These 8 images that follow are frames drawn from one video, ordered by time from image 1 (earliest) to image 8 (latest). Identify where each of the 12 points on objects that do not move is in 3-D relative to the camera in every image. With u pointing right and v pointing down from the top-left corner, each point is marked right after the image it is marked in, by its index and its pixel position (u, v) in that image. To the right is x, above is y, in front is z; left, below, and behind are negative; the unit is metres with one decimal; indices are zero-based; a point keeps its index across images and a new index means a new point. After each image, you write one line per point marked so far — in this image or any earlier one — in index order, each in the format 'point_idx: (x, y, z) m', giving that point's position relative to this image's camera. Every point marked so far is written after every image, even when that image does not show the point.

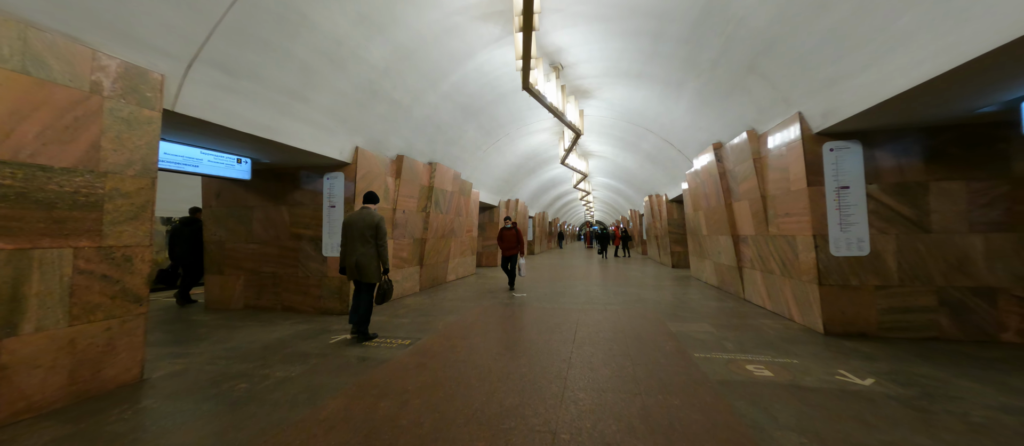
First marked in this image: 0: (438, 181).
0: (-1.8, +1.0, +7.3) m
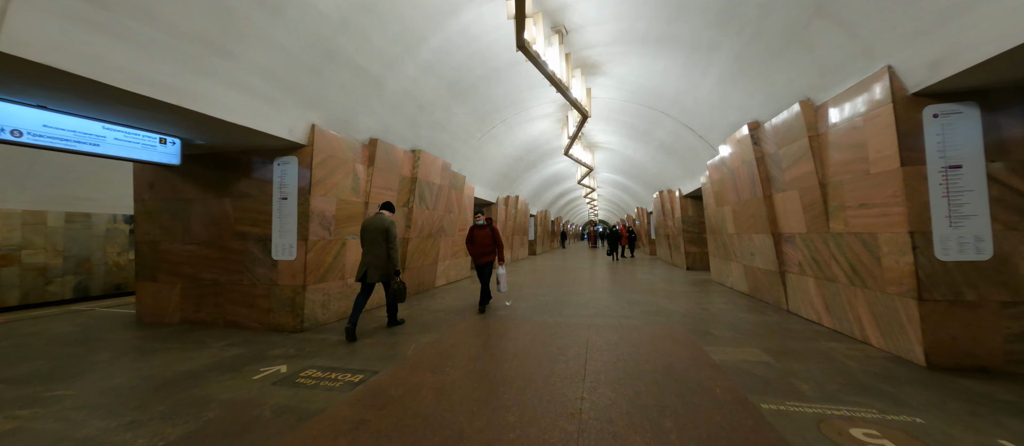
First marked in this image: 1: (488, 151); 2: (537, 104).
0: (-1.9, +1.1, +6.3) m
1: (-0.7, +2.1, +8.9) m
2: (+0.7, +3.0, +7.5) m
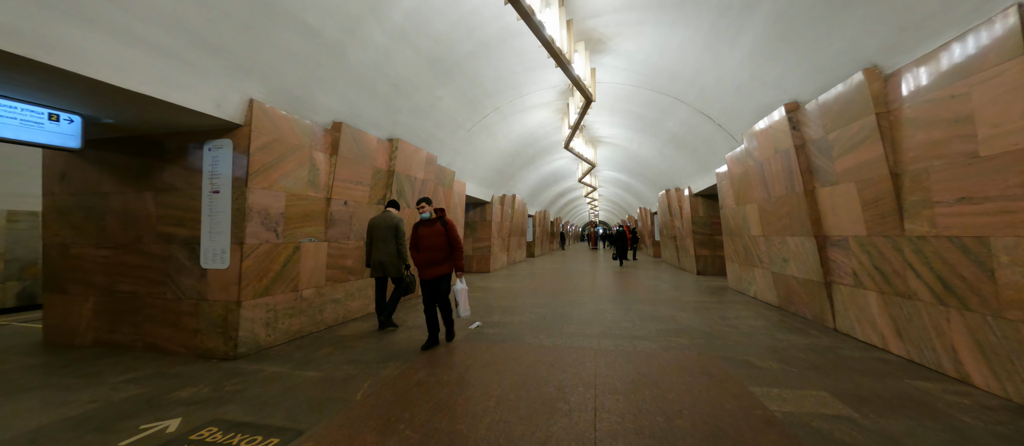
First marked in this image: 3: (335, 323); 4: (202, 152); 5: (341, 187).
0: (-2.0, +1.1, +5.5) m
1: (-0.8, +2.1, +8.0) m
2: (+0.5, +3.0, +6.7) m
3: (-2.7, -1.5, +4.5) m
4: (-3.6, +0.8, +3.4) m
5: (-2.6, +0.5, +4.4) m
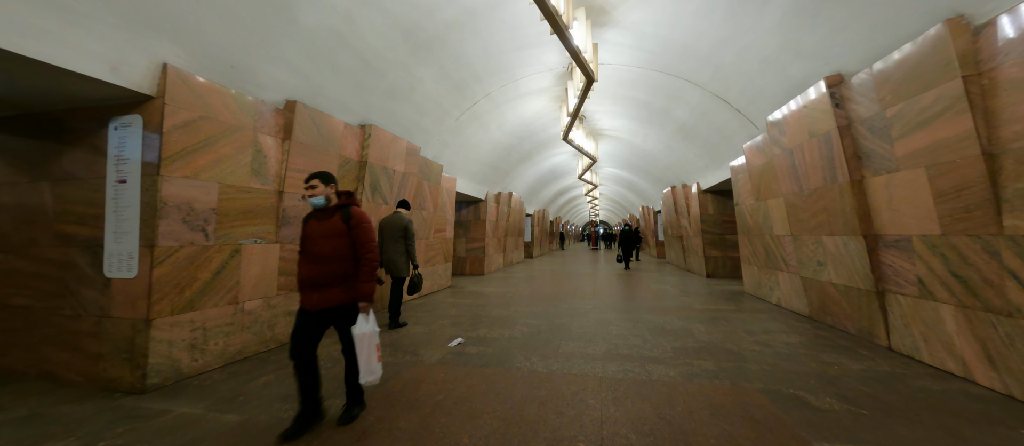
0: (-2.2, +1.1, +4.8) m
1: (-1.0, +2.1, +7.4) m
2: (+0.4, +3.0, +6.0) m
3: (-2.8, -1.5, +3.8) m
4: (-3.7, +0.8, +2.7) m
5: (-2.7, +0.6, +3.7) m
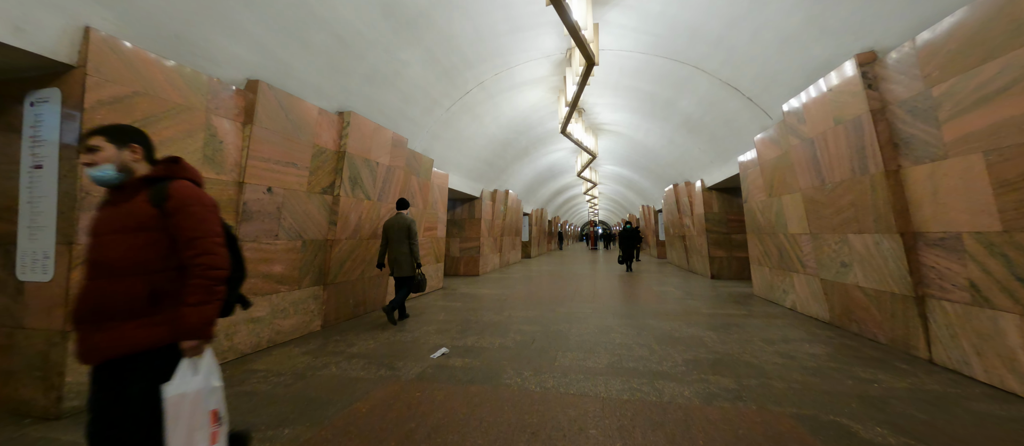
0: (-2.3, +1.1, +4.4) m
1: (-1.1, +2.2, +6.9) m
2: (+0.3, +3.1, +5.6) m
3: (-2.9, -1.4, +3.4) m
4: (-3.8, +0.9, +2.3) m
5: (-2.8, +0.6, +3.3) m
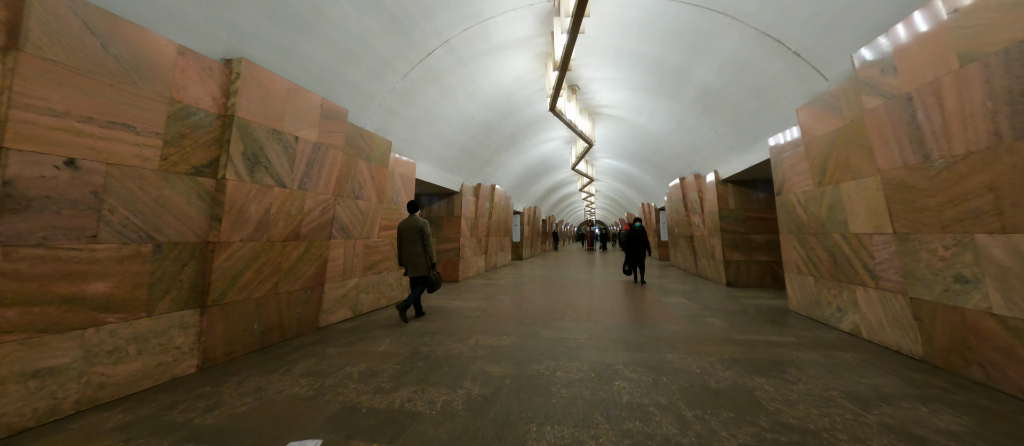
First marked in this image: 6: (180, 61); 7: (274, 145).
0: (-2.7, +1.2, +3.1) m
1: (-1.5, +2.2, +5.7) m
2: (-0.1, +3.1, +4.4) m
3: (-3.3, -1.4, +2.1) m
4: (-4.2, +0.9, +1.0) m
5: (-3.2, +0.7, +2.1) m
6: (-2.9, +1.4, +2.7) m
7: (-2.7, +0.9, +3.3) m
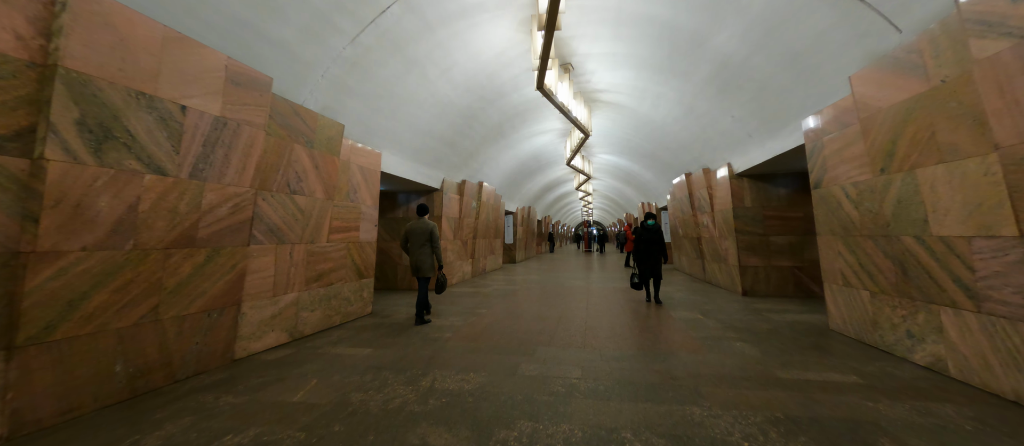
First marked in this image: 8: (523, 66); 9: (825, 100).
0: (-3.0, +1.2, +2.2) m
1: (-1.8, +2.2, +4.8) m
2: (-0.5, +3.1, +3.5) m
3: (-3.6, -1.4, +1.1) m
4: (-4.5, +0.9, +0.1) m
5: (-3.5, +0.7, +1.1) m
6: (-3.2, +1.4, +1.7) m
7: (-3.0, +0.9, +2.4) m
8: (+0.2, +3.0, +5.8) m
9: (+3.9, +1.5, +3.7) m
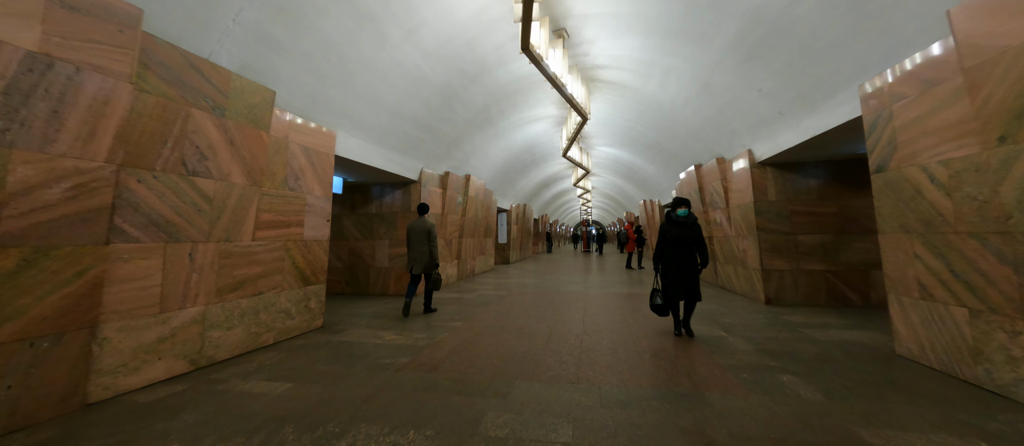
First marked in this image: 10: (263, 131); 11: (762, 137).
0: (-3.2, +1.3, +1.3) m
1: (-2.1, +2.3, +3.8) m
2: (-0.7, +3.2, +2.6) m
3: (-3.8, -1.3, +0.2) m
4: (-4.7, +1.0, -0.8) m
5: (-3.7, +0.7, +0.2) m
6: (-3.5, +1.5, +0.8) m
7: (-3.2, +0.9, +1.4) m
8: (0.0, +3.1, +4.8) m
9: (+3.6, +1.6, +2.8) m
10: (-2.8, +1.0, +3.4) m
11: (+4.4, +1.5, +5.5) m
